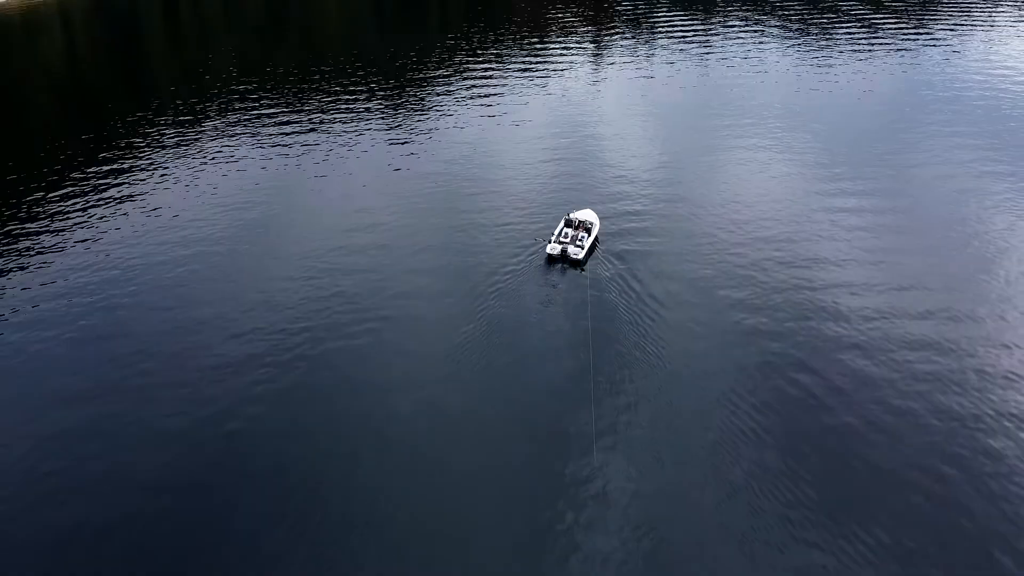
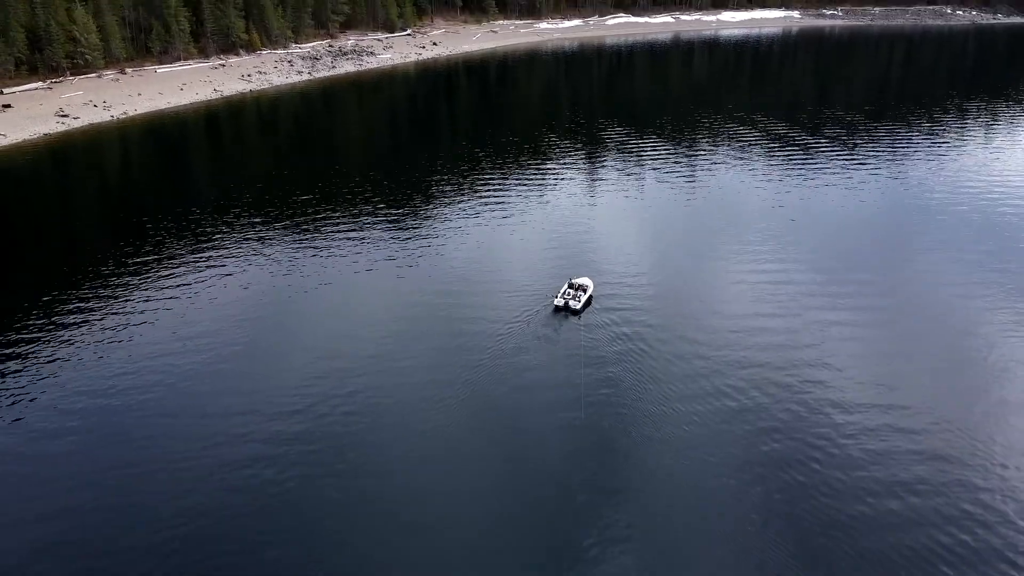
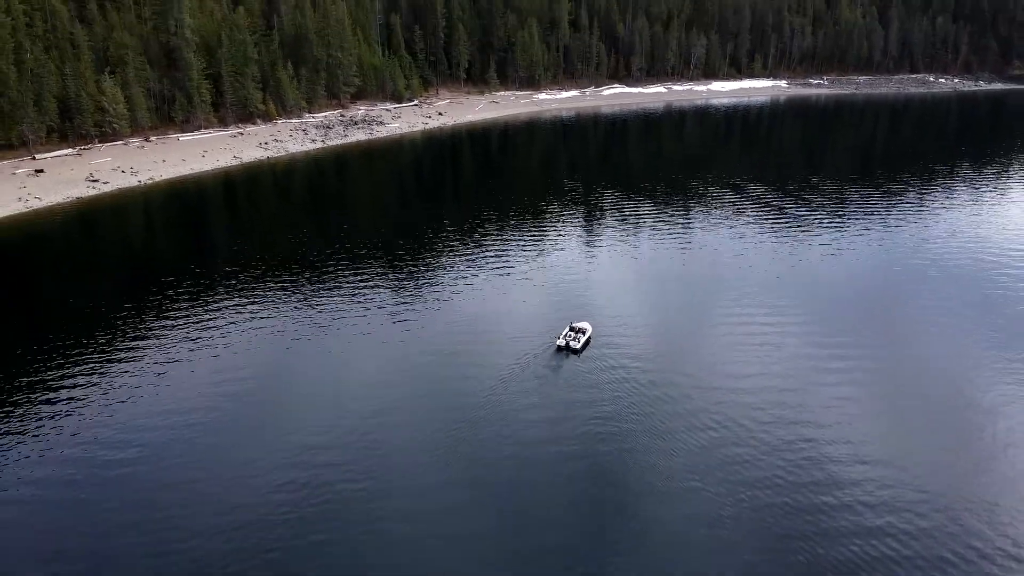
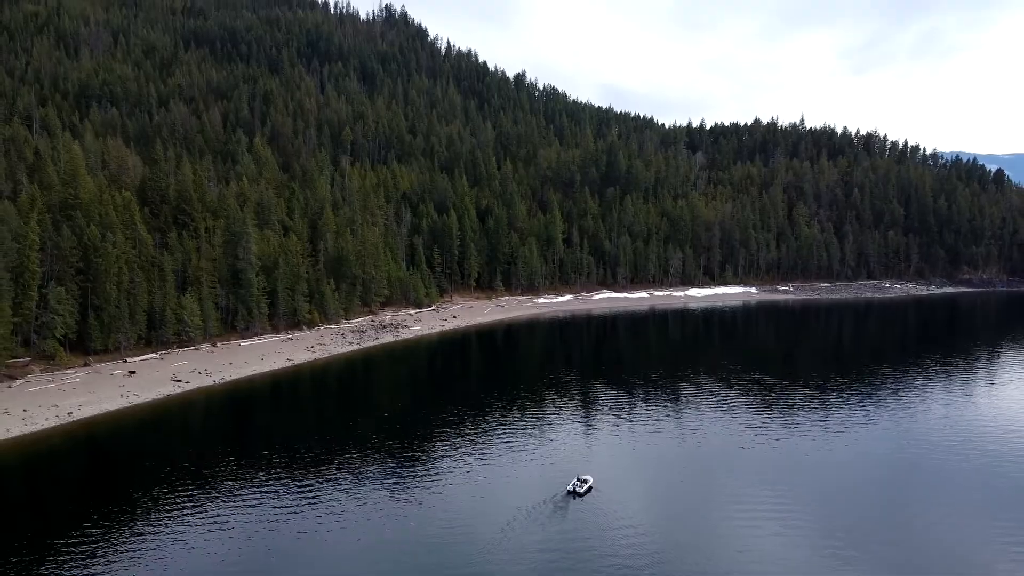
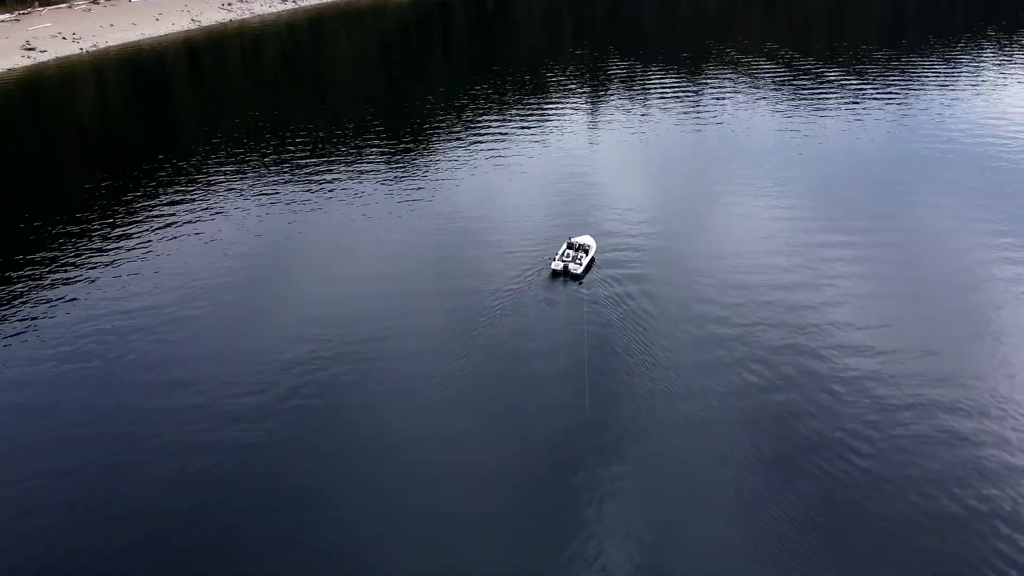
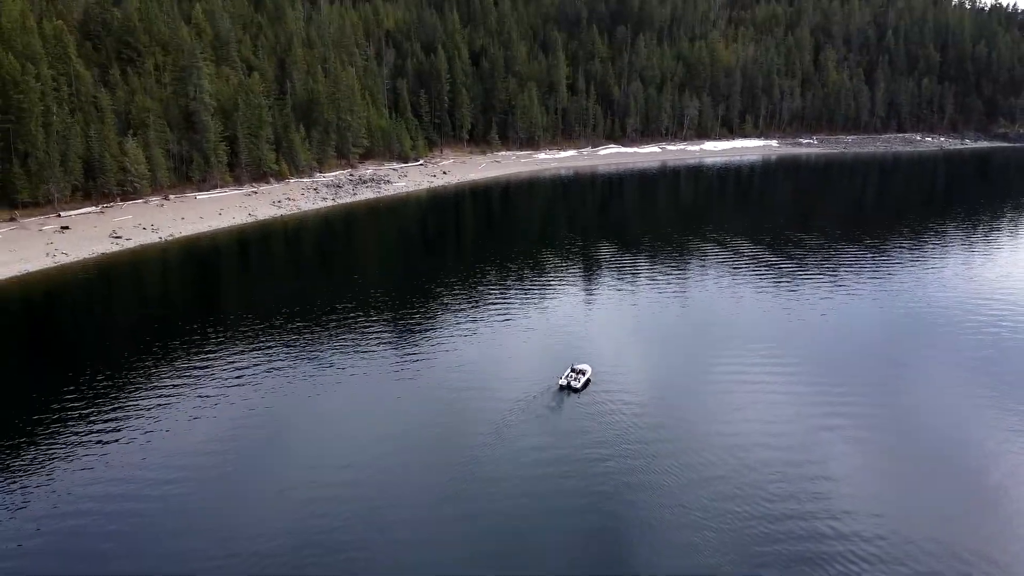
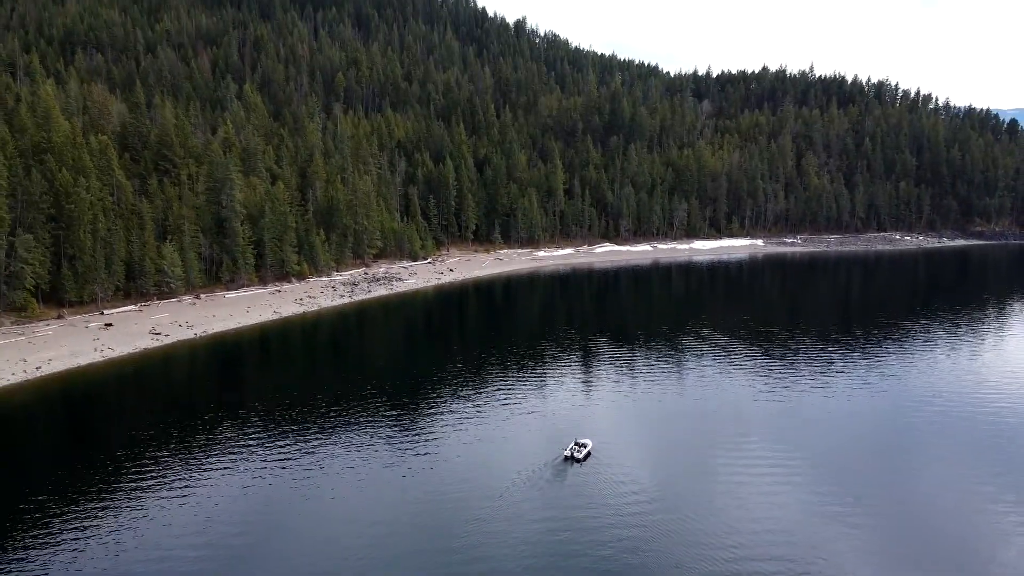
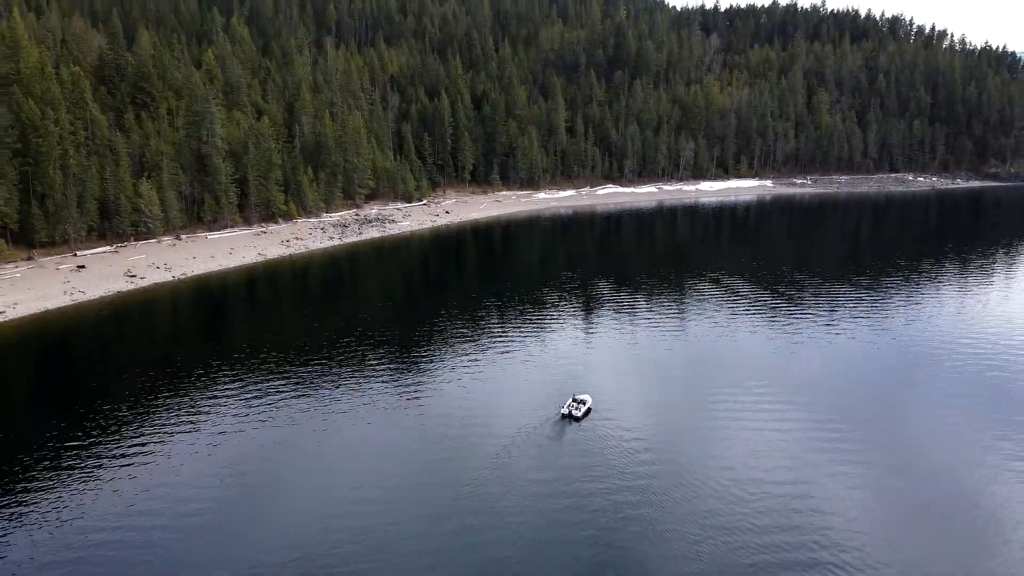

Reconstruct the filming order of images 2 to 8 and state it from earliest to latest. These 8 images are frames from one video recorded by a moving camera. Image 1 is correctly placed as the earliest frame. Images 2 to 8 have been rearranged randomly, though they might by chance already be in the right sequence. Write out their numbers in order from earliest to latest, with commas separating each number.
5, 2, 3, 6, 8, 7, 4
